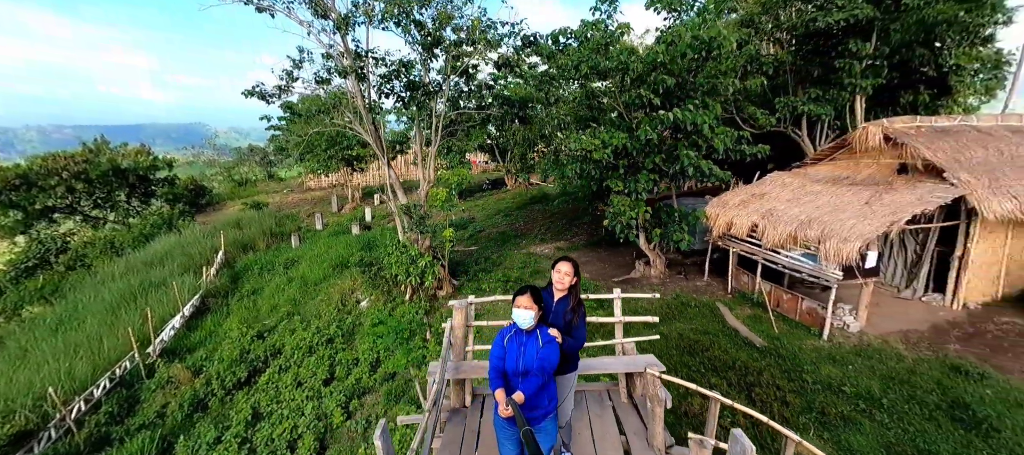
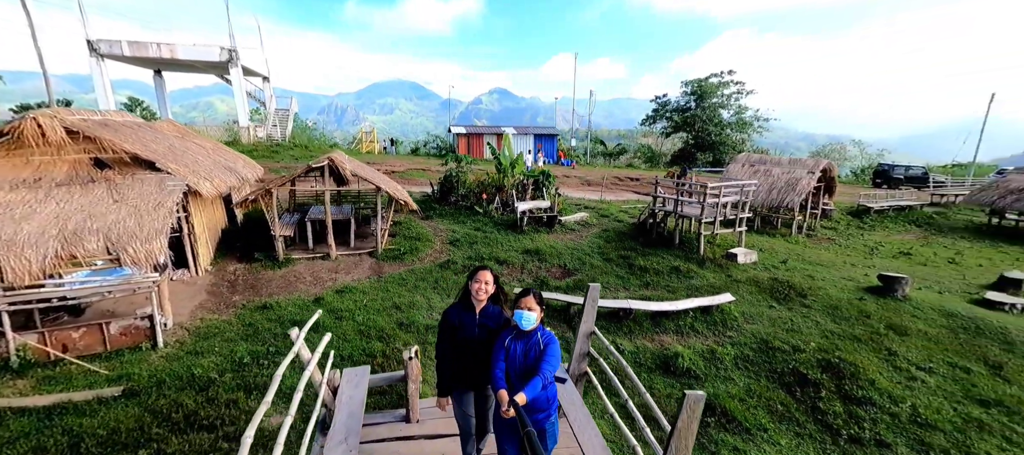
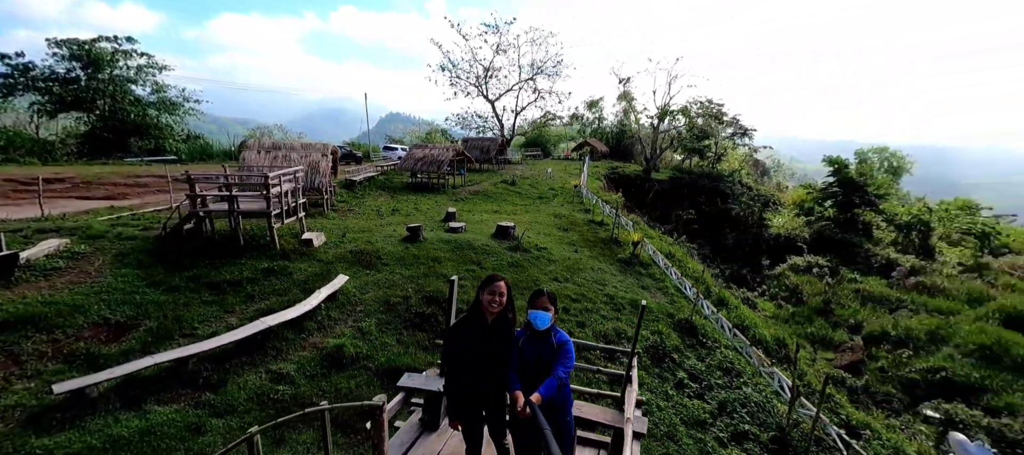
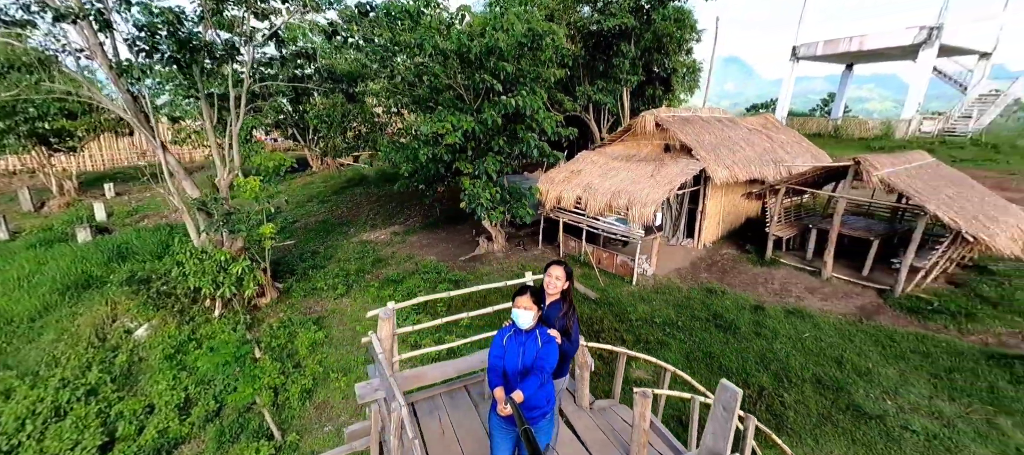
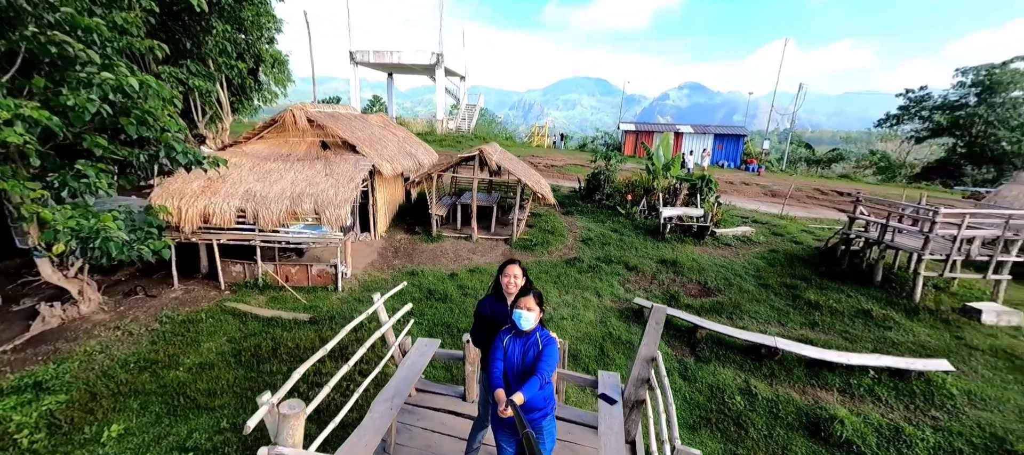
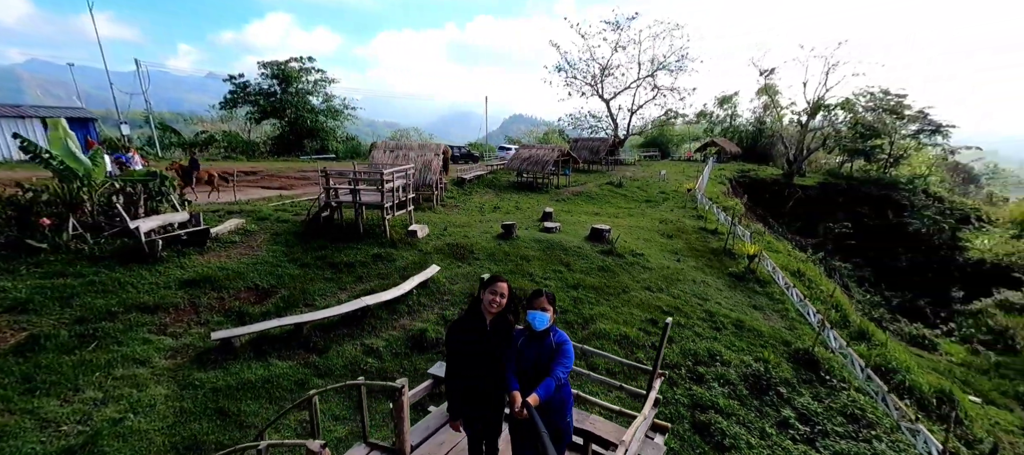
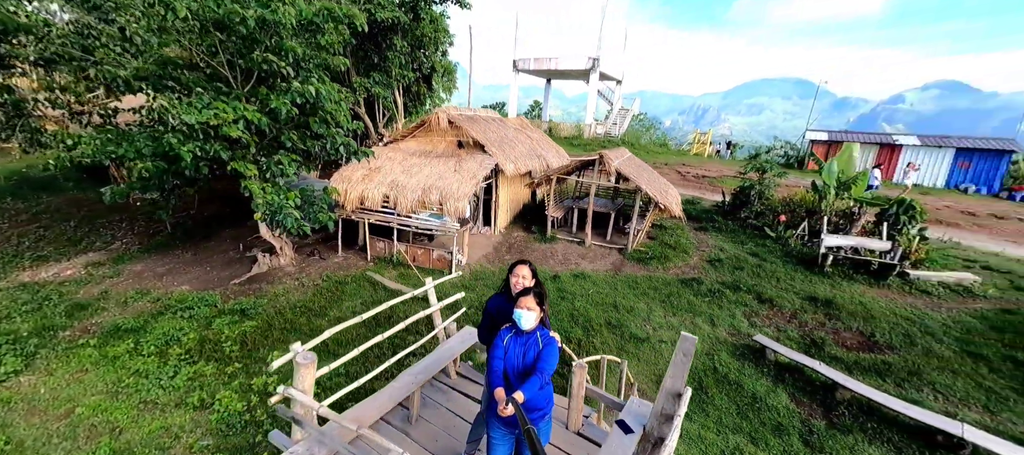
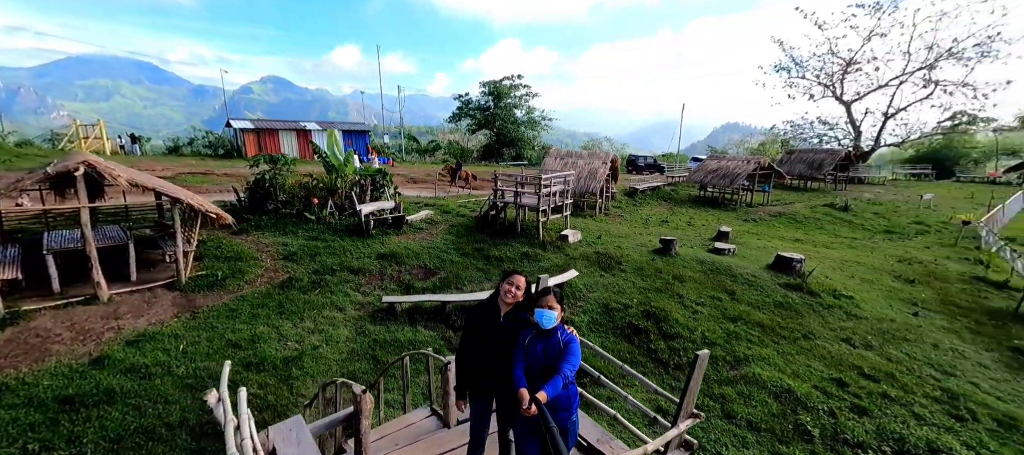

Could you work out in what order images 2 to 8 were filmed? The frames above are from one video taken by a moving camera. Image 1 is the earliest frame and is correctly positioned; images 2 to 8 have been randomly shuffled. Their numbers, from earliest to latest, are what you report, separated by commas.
4, 7, 5, 2, 8, 6, 3
